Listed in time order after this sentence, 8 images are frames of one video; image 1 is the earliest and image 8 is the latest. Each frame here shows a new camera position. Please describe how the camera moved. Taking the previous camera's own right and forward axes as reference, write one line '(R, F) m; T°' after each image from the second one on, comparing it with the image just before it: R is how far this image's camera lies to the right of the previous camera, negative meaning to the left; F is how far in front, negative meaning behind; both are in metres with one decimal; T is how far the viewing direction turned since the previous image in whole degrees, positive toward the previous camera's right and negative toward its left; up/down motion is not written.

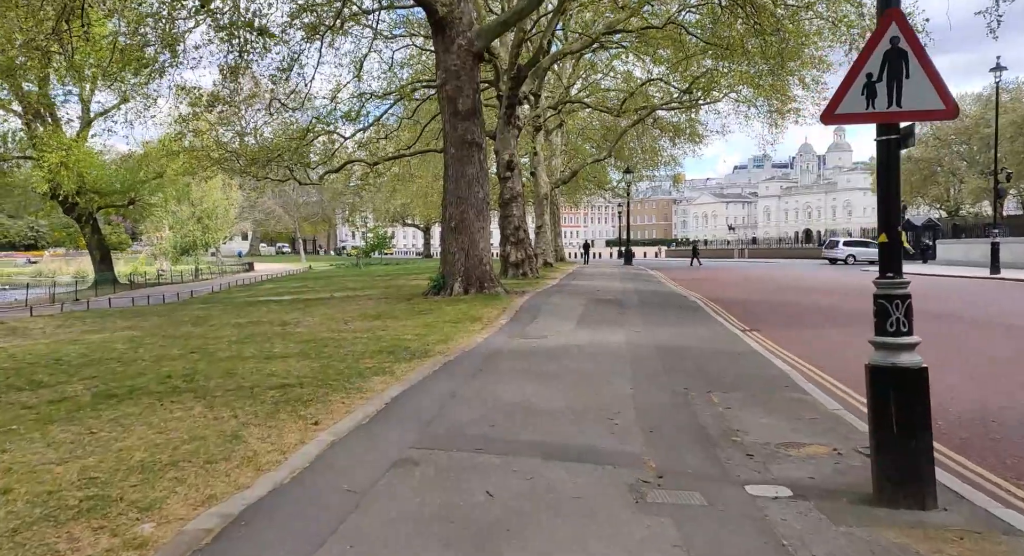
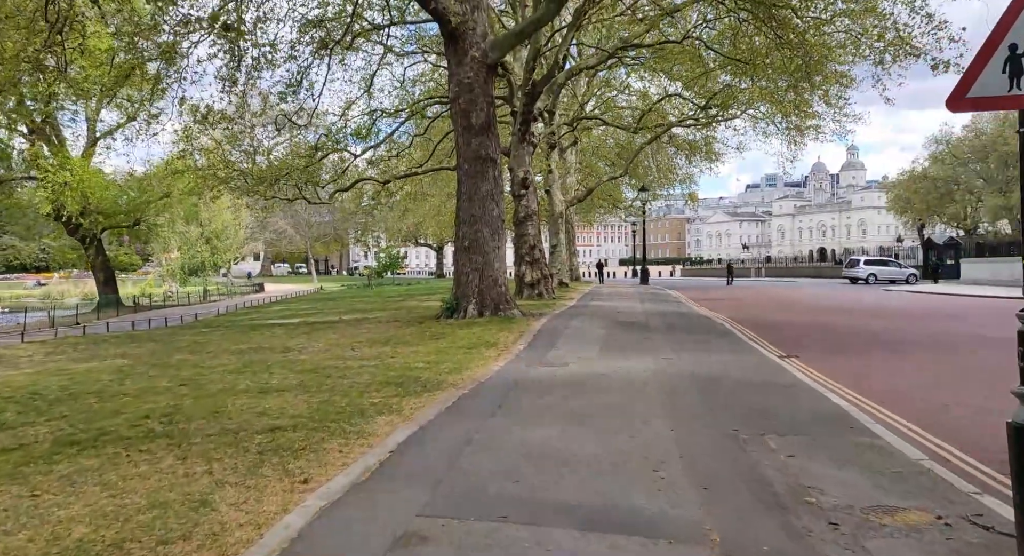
(-0.1, +1.0) m; -1°
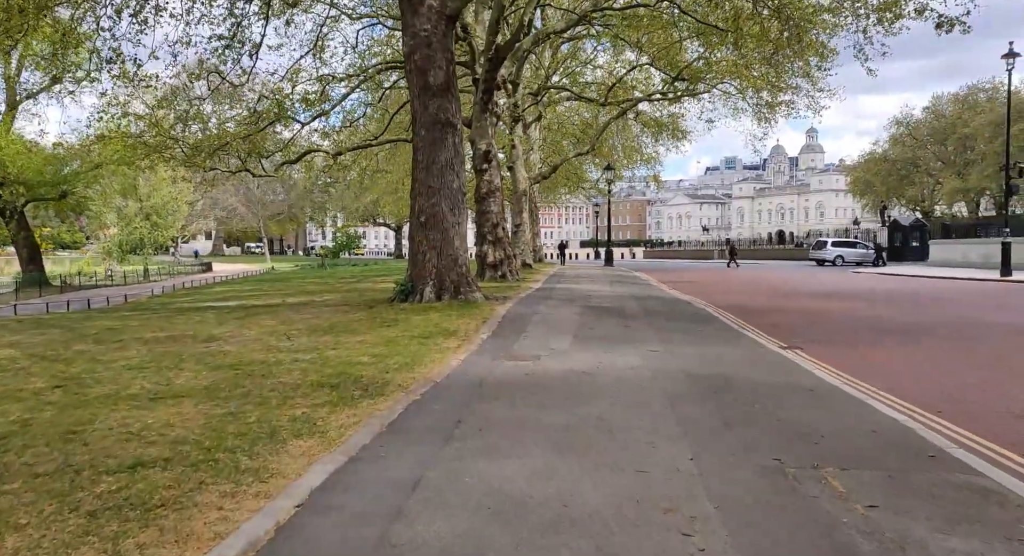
(0.0, +1.8) m; +3°
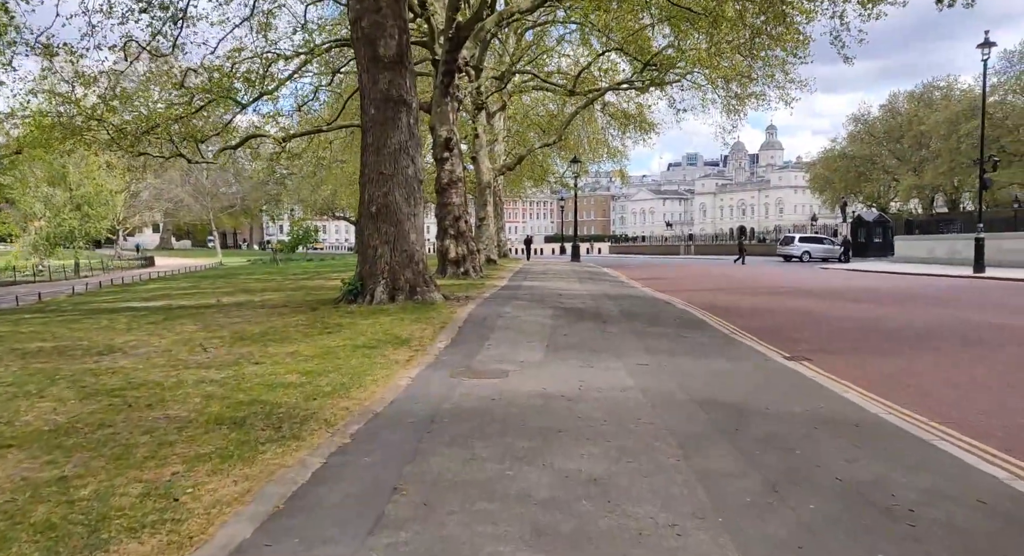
(0.0, +1.8) m; +3°
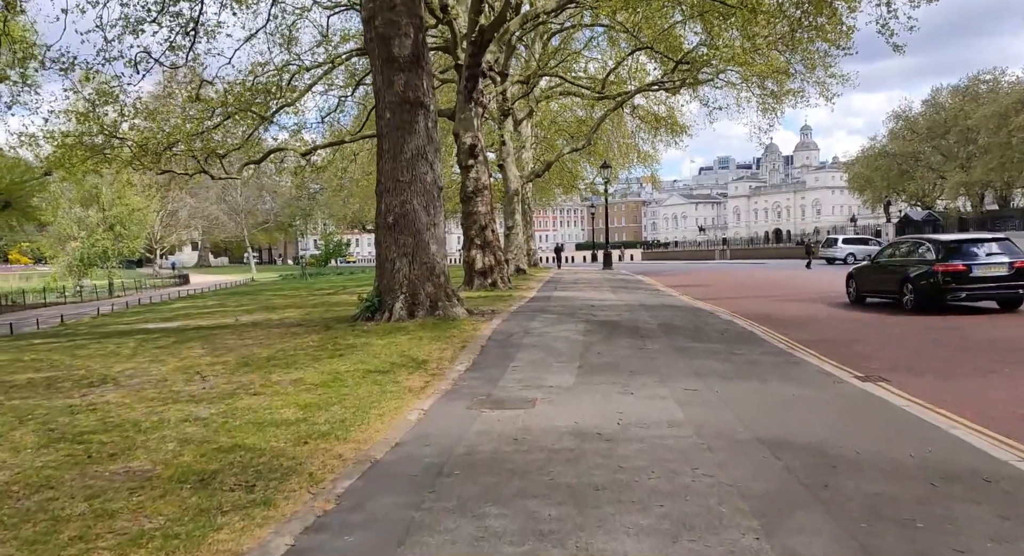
(+0.1, +1.1) m; -3°
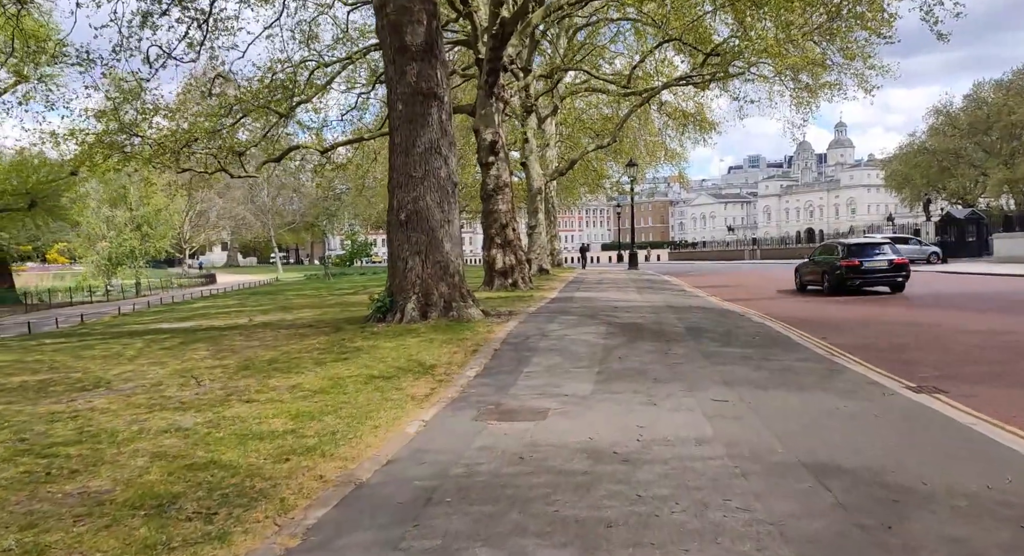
(+0.2, +0.6) m; -2°
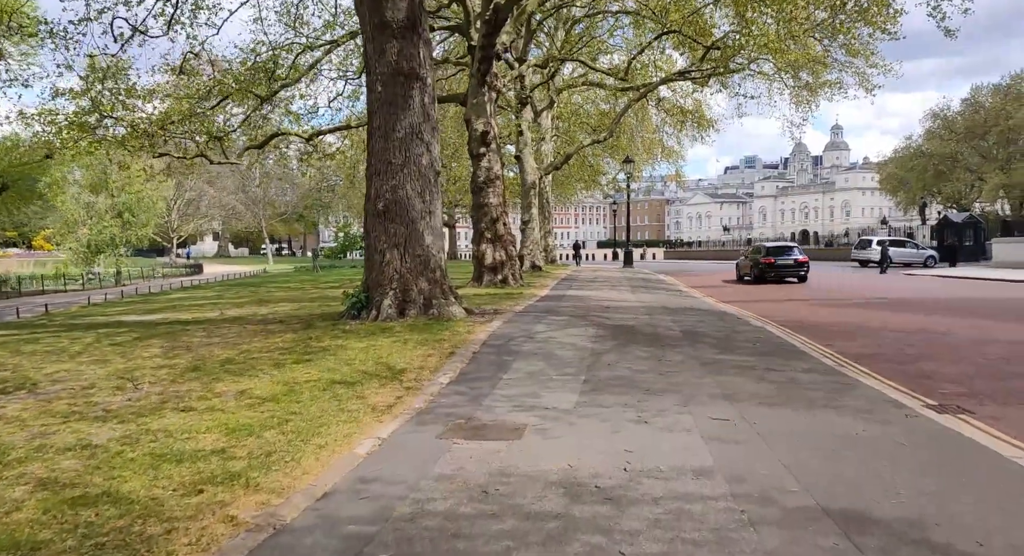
(+0.2, +0.9) m; 0°
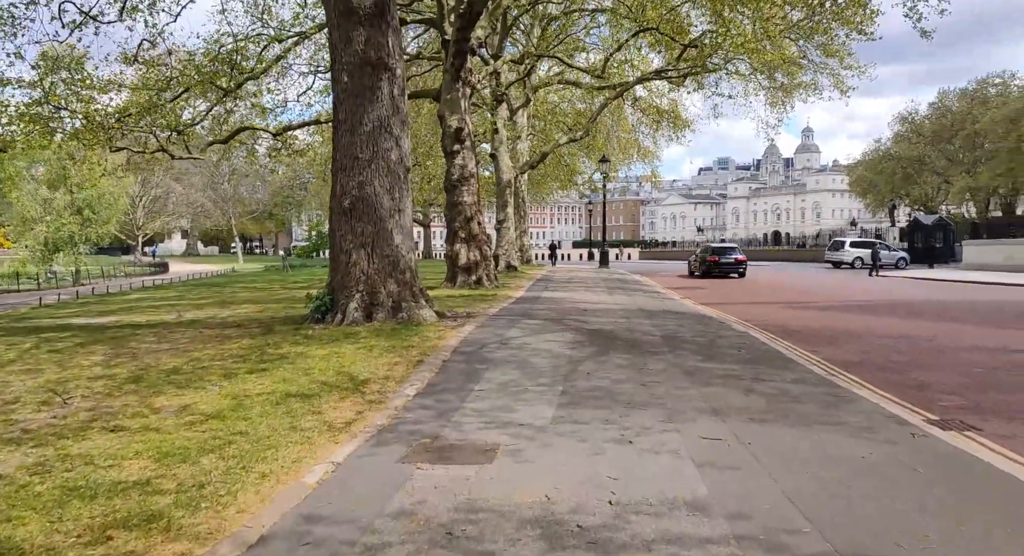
(0.0, +0.6) m; +2°
